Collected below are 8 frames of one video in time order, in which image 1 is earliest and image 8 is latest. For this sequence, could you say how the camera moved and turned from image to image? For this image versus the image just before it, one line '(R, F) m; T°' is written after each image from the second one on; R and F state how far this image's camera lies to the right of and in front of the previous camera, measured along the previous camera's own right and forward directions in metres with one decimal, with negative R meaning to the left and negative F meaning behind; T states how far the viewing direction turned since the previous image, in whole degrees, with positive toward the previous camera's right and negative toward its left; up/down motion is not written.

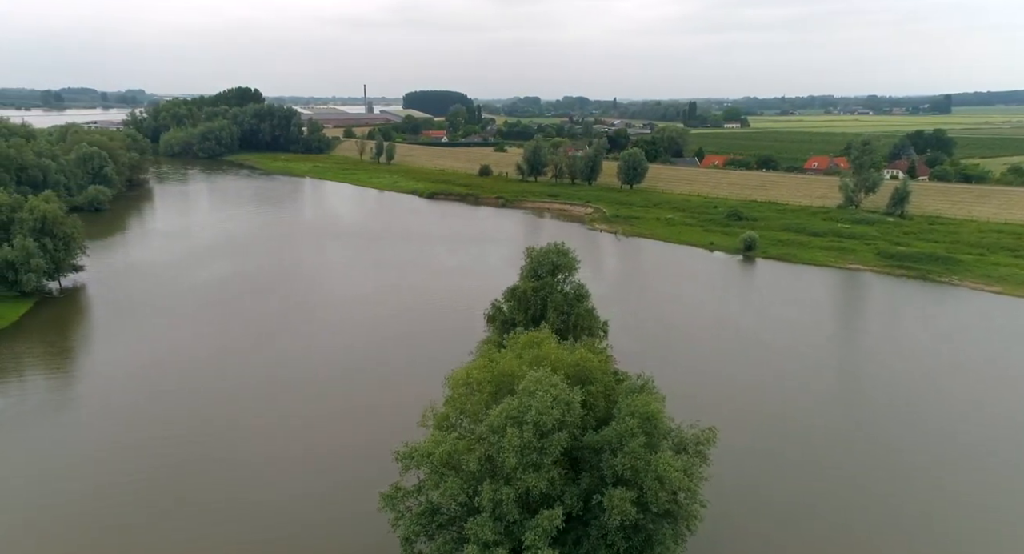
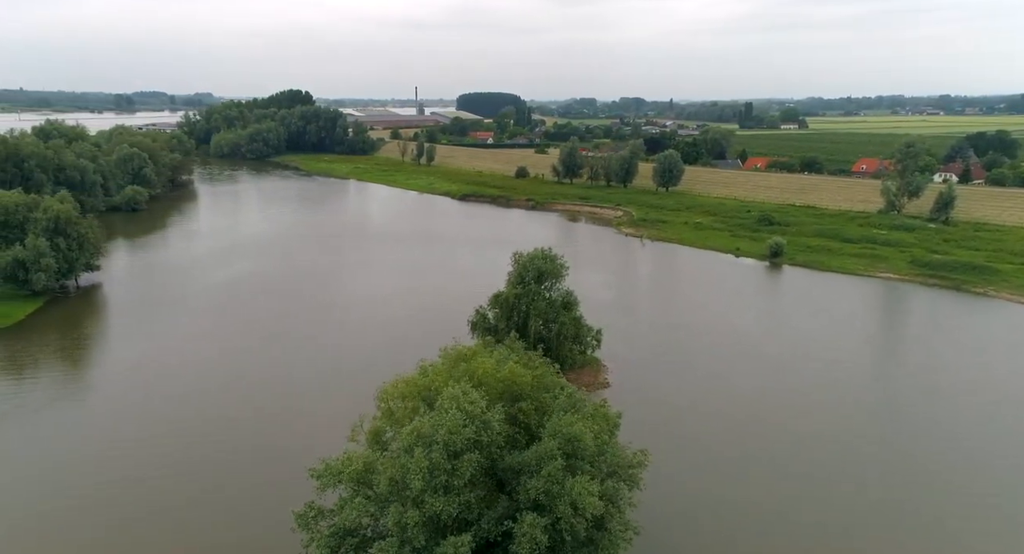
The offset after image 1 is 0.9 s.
(+2.2, +0.8) m; -4°
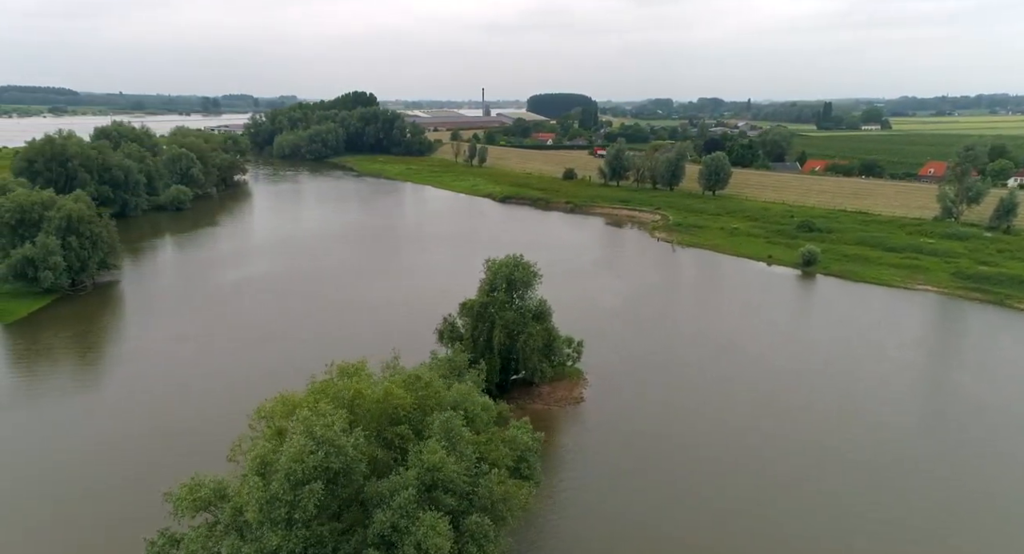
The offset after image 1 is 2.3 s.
(+3.1, +1.3) m; -6°
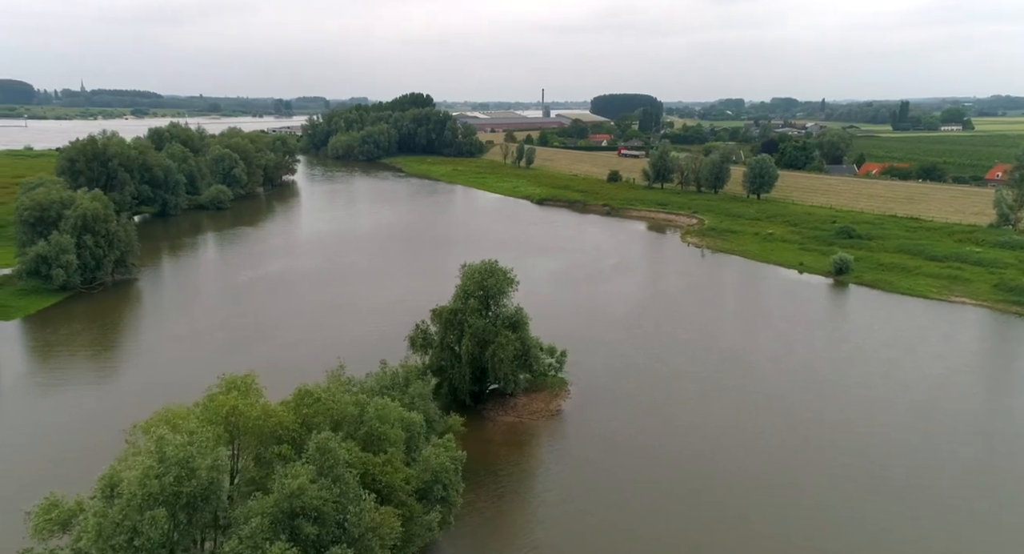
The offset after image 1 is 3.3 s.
(+2.7, +1.1) m; -5°
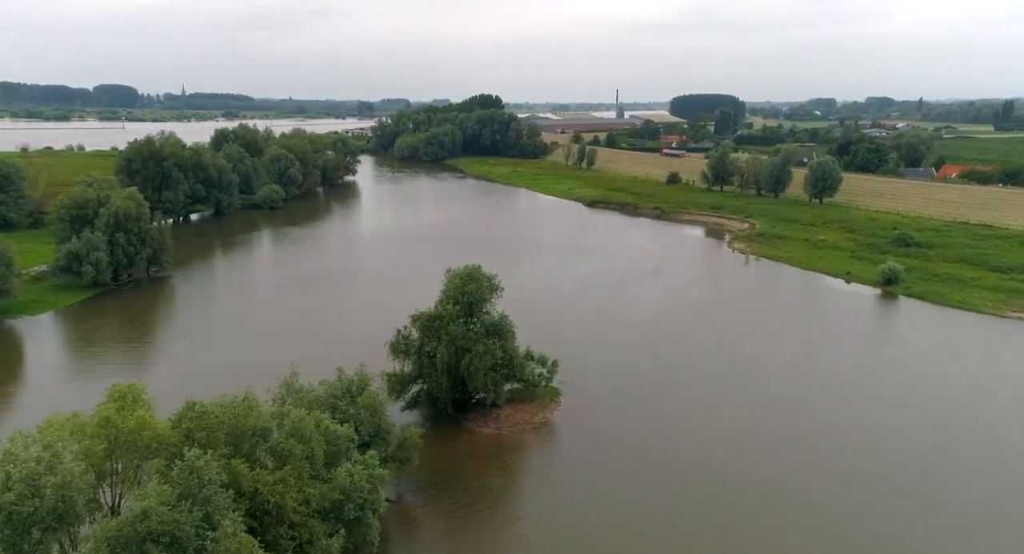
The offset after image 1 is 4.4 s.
(+2.7, +1.1) m; -6°
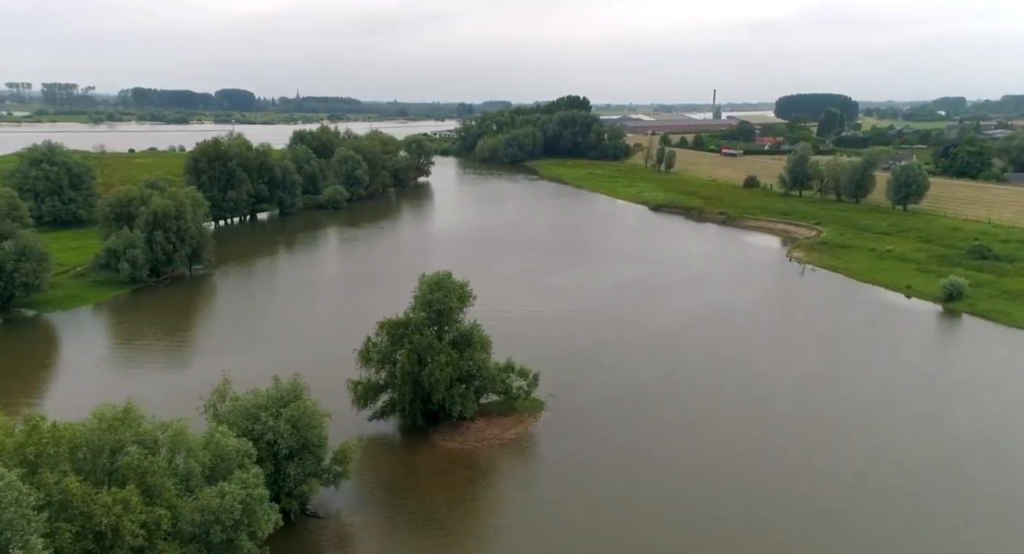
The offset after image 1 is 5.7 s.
(+3.4, +1.4) m; -8°
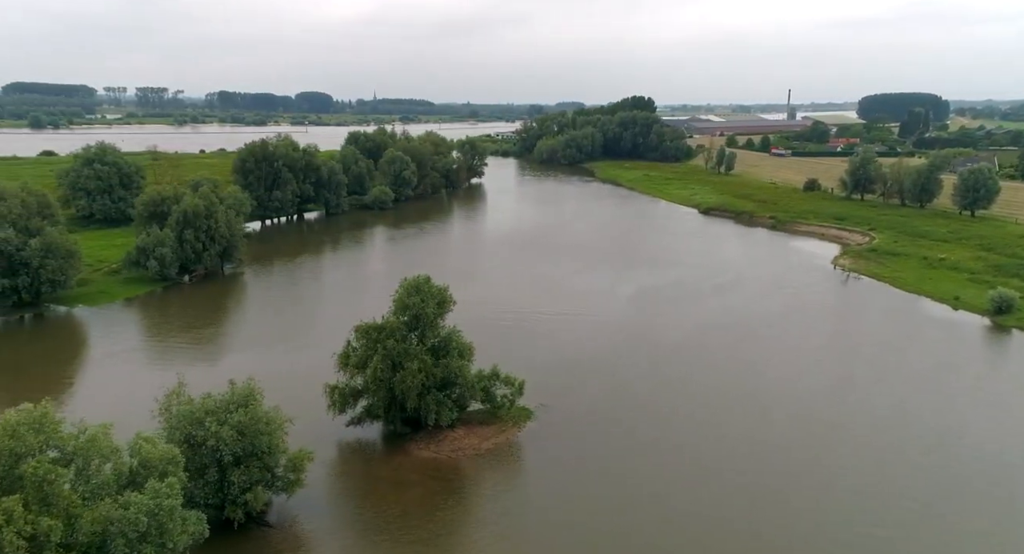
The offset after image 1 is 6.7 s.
(+2.4, +0.9) m; -5°
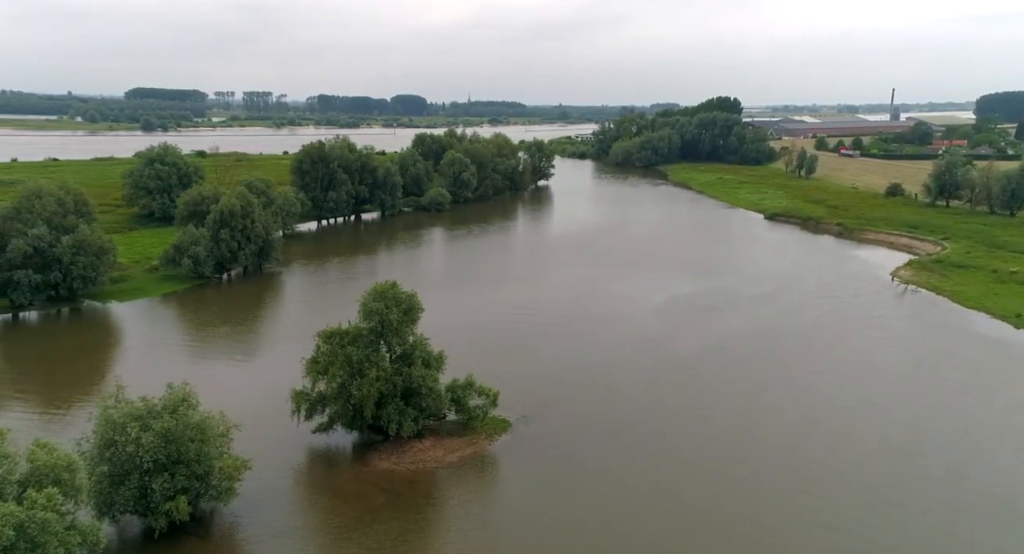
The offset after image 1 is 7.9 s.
(+3.1, +1.3) m; -7°
